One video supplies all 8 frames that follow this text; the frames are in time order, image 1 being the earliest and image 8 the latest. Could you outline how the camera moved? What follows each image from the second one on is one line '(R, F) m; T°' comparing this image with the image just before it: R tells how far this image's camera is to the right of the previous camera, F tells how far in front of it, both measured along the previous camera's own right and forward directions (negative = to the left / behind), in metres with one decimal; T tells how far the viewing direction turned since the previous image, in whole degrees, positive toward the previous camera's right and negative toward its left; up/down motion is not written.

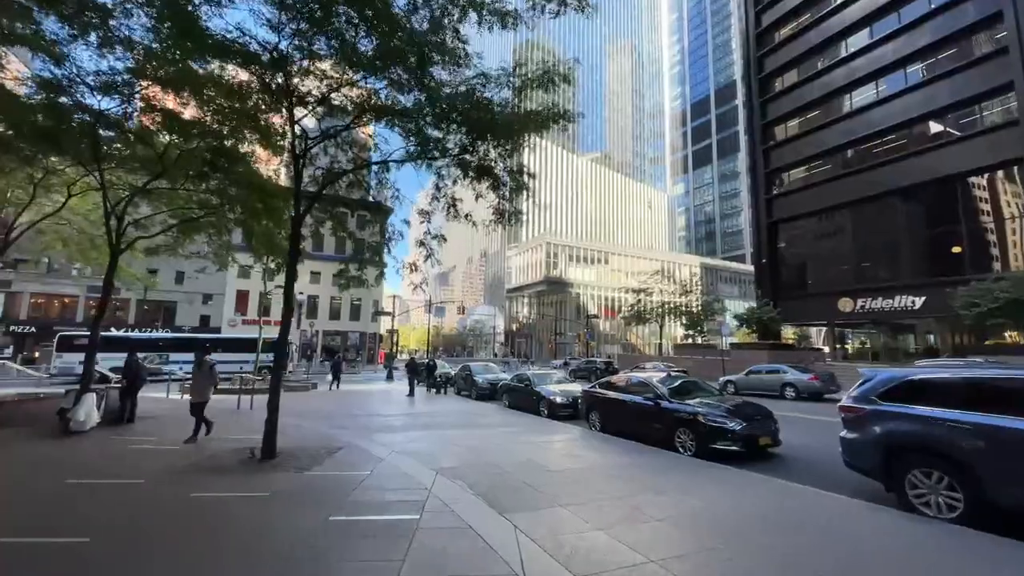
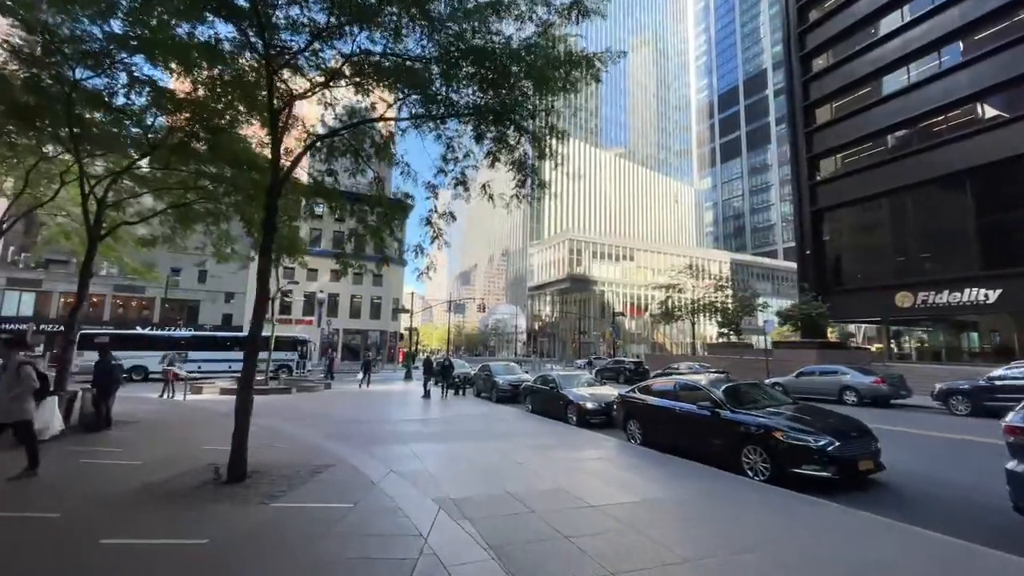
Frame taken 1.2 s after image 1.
(0.0, +1.6) m; -3°
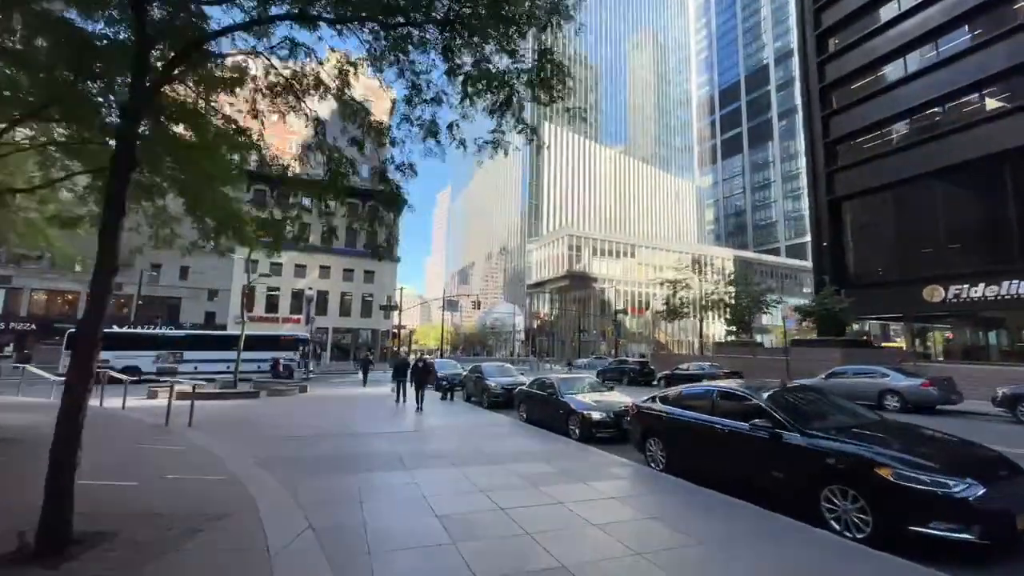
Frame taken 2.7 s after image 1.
(+0.2, +2.1) m; 0°
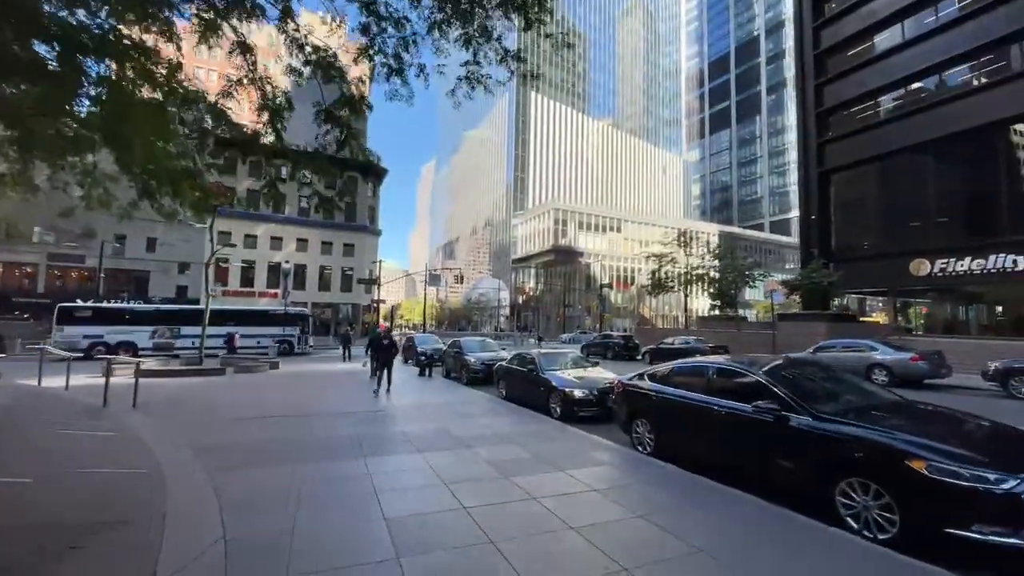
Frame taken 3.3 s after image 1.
(+0.2, +0.8) m; +2°
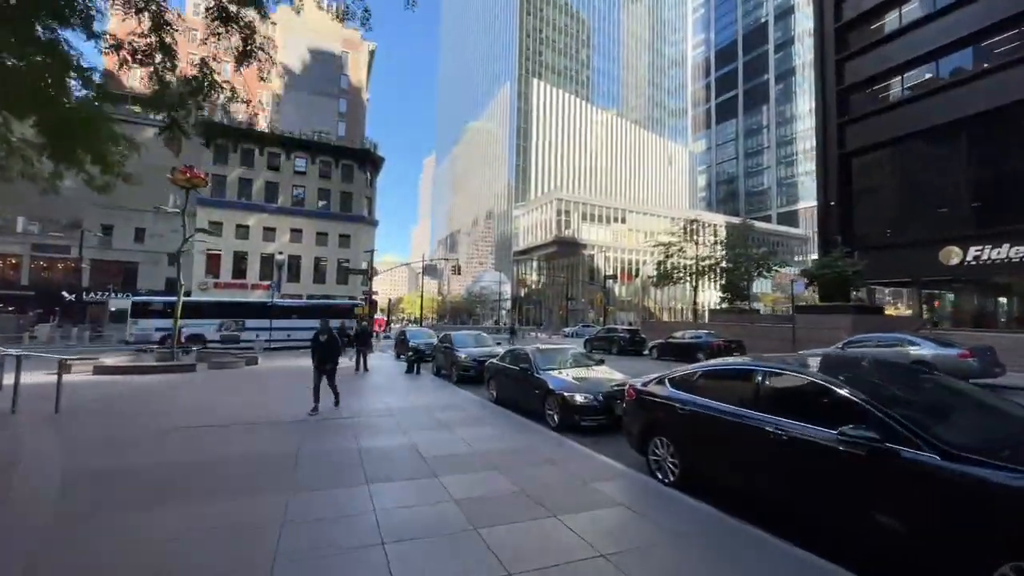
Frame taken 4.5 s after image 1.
(+0.2, +1.6) m; 0°
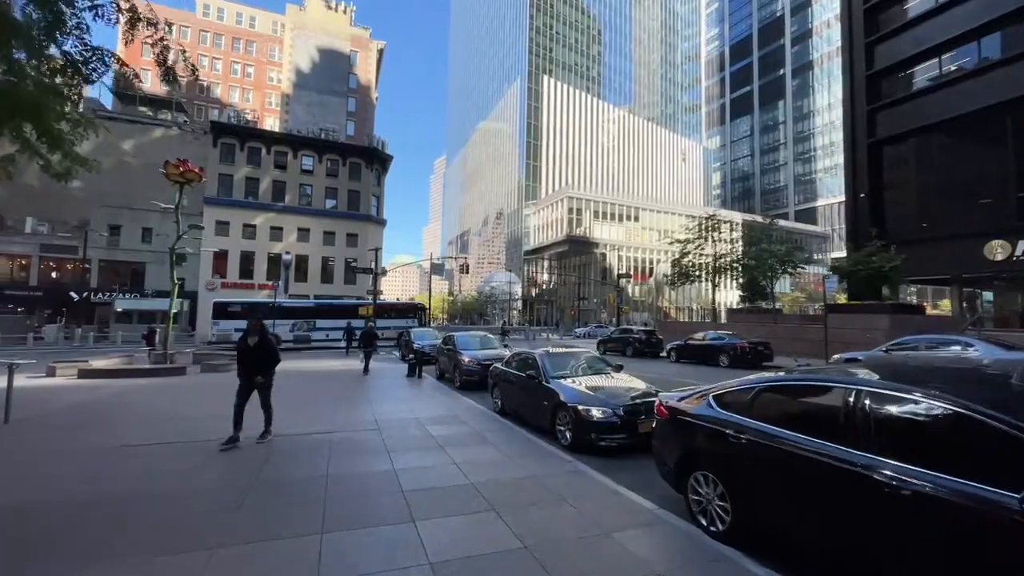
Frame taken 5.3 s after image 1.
(+0.1, +1.2) m; -1°
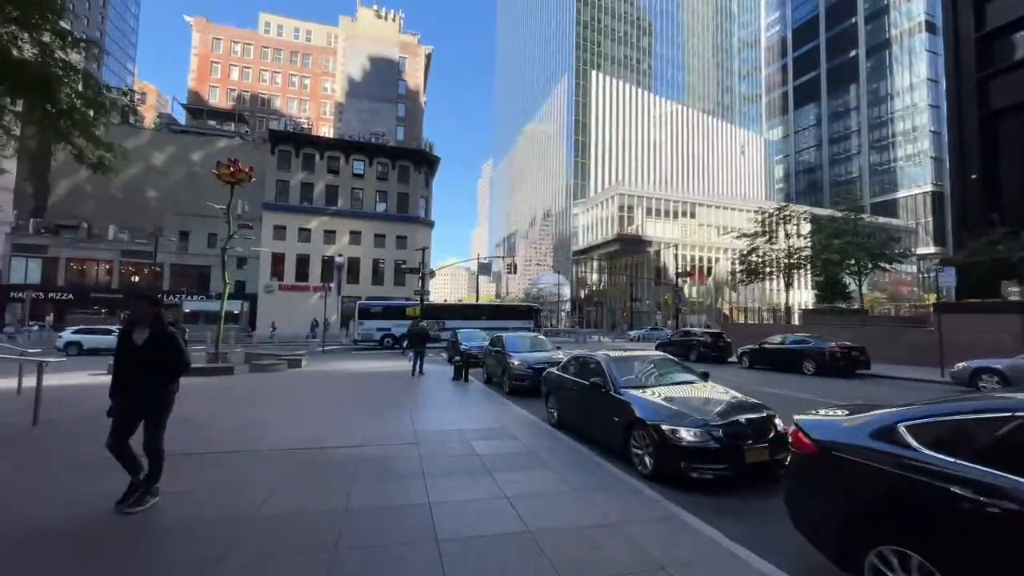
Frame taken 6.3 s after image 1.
(-0.2, +1.3) m; -5°
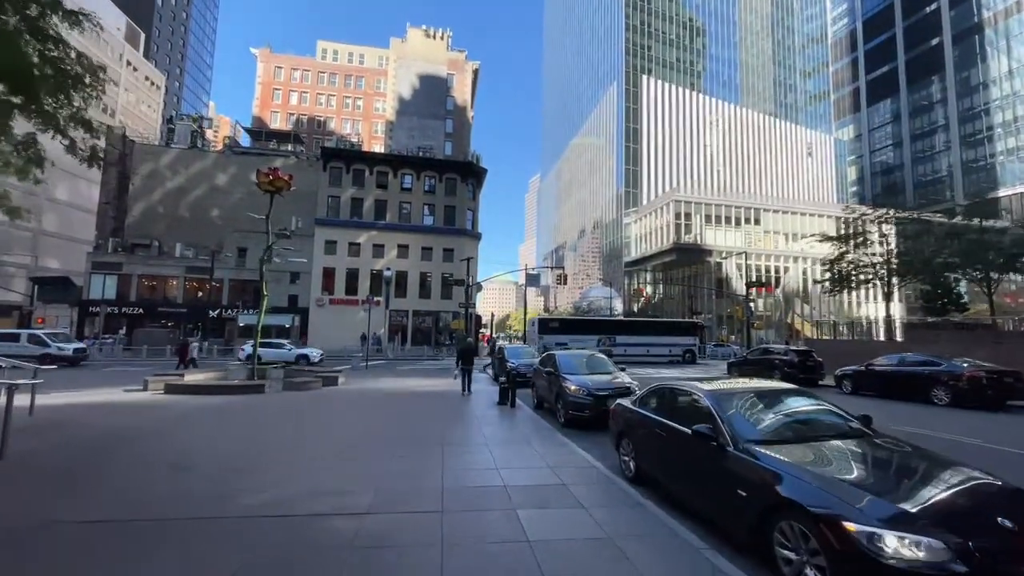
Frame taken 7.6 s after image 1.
(-0.1, +2.0) m; -5°
